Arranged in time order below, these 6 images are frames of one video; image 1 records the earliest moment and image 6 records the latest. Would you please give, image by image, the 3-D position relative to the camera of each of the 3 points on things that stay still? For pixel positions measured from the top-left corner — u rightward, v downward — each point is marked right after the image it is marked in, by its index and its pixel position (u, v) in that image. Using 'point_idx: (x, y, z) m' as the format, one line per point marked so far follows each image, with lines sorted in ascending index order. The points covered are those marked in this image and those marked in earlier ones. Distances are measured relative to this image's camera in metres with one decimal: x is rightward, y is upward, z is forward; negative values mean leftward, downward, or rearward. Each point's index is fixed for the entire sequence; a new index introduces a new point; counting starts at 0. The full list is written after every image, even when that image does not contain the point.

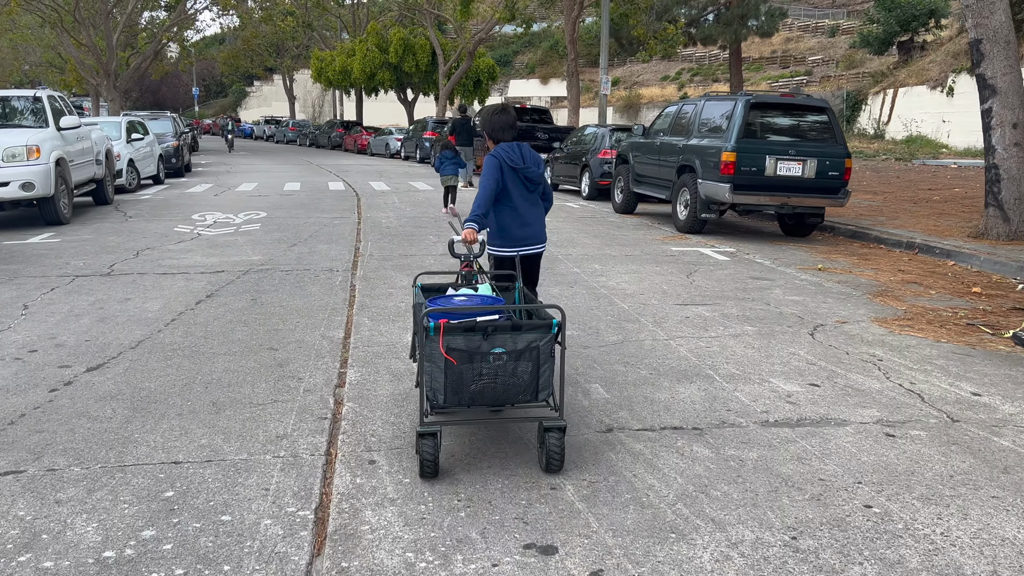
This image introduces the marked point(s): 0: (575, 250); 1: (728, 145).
0: (+0.8, +0.5, +11.2) m
1: (+2.9, +1.9, +12.1) m
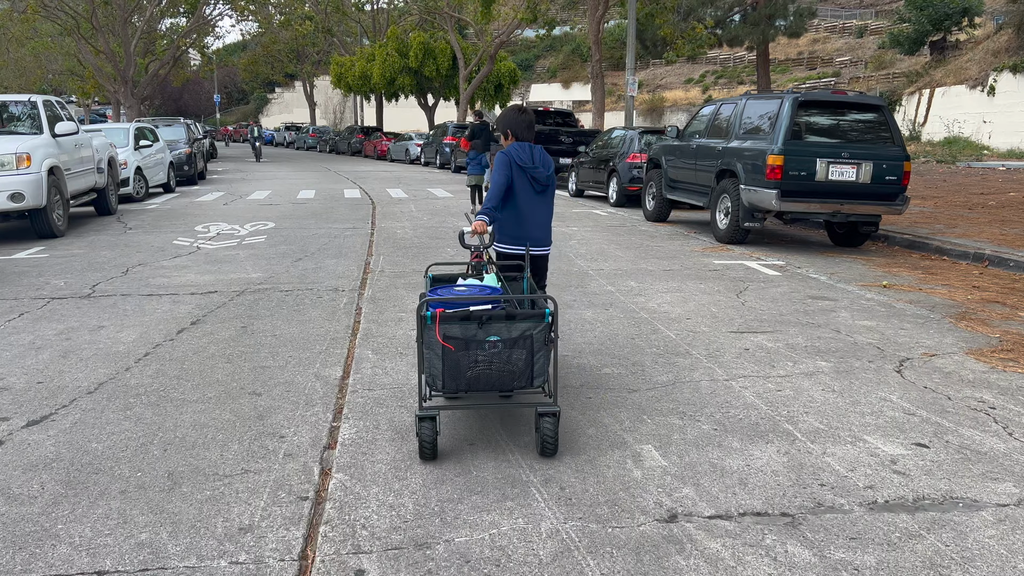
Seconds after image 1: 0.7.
0: (+1.0, +0.3, +10.2) m
1: (+3.2, +1.7, +11.1) m
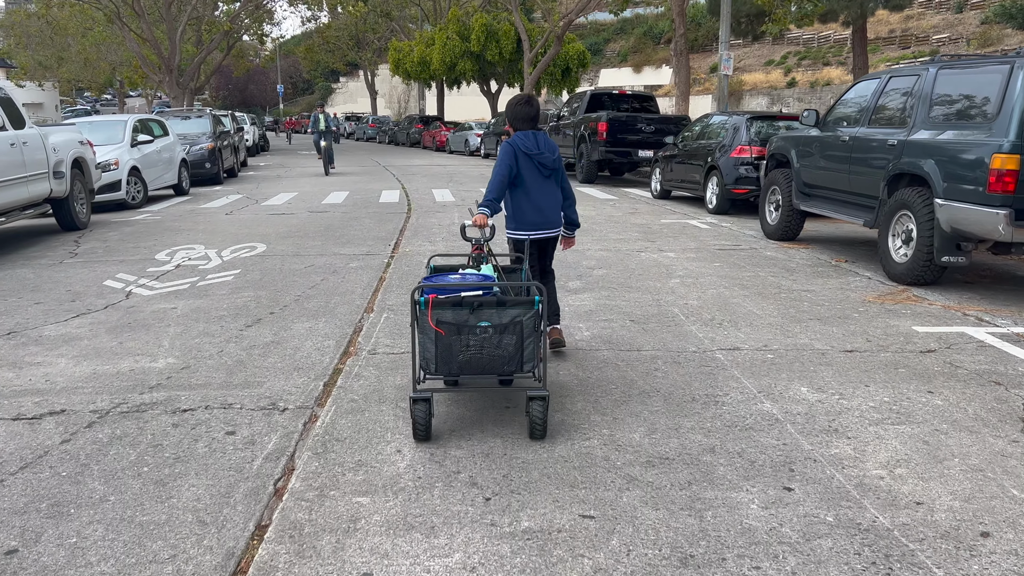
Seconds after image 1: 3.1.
0: (+1.6, -0.3, +6.3) m
1: (+3.7, +1.1, +7.0) m
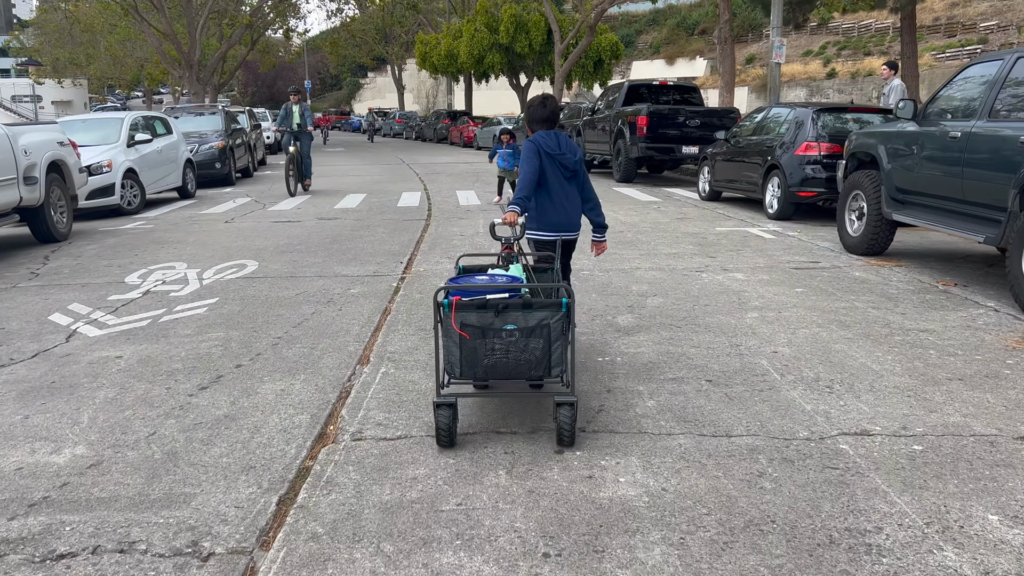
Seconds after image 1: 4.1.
0: (+1.7, -0.6, +4.6) m
1: (+3.9, +0.9, +5.2) m
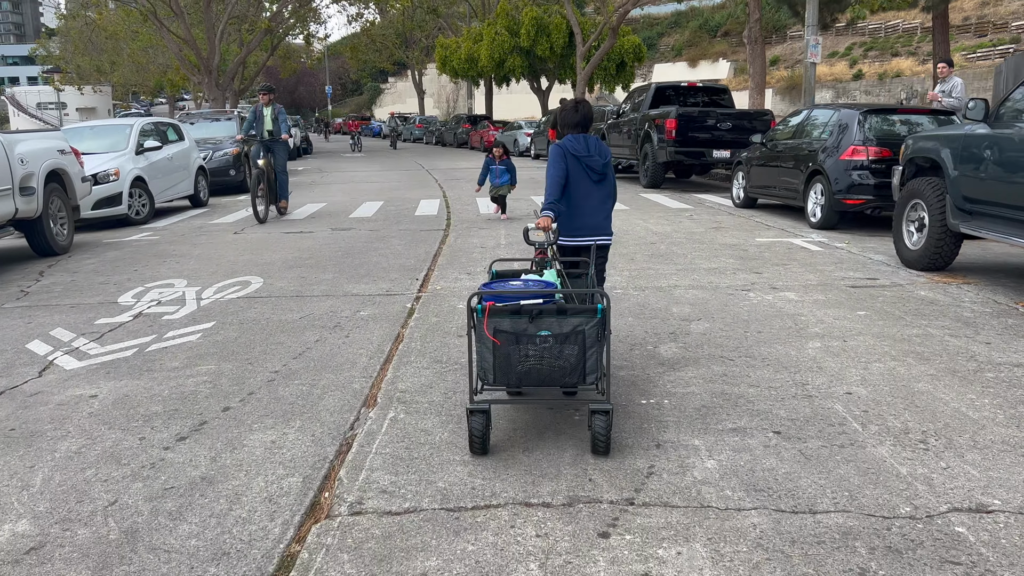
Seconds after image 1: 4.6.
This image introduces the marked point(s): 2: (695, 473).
0: (+1.9, -0.7, +3.8) m
1: (+4.1, +0.7, +4.4) m
2: (+0.7, -0.7, +3.7) m
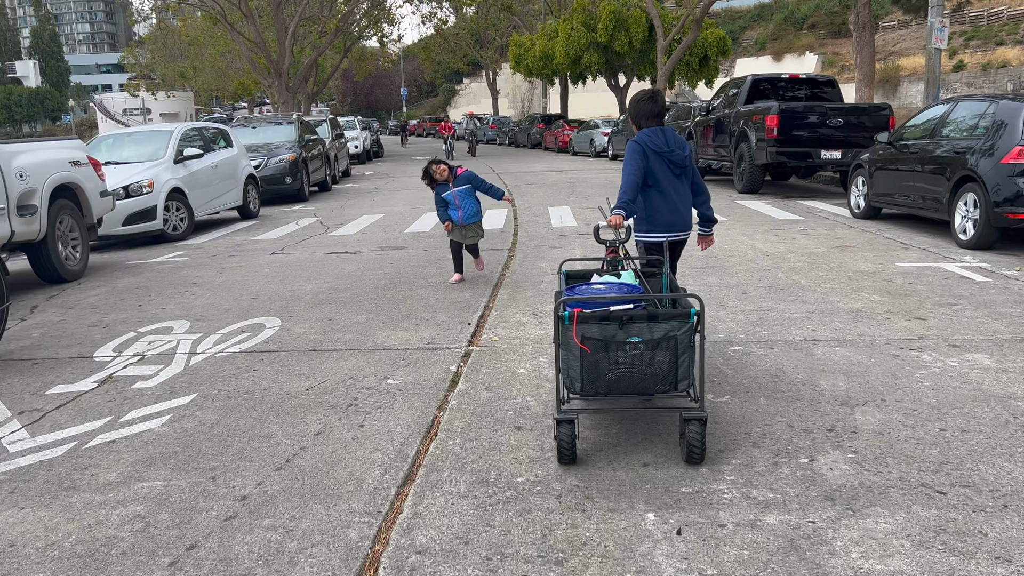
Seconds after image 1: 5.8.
0: (+2.1, -1.1, +1.8) m
1: (+4.3, +0.4, +2.2) m
2: (+0.9, -1.1, +1.8) m
